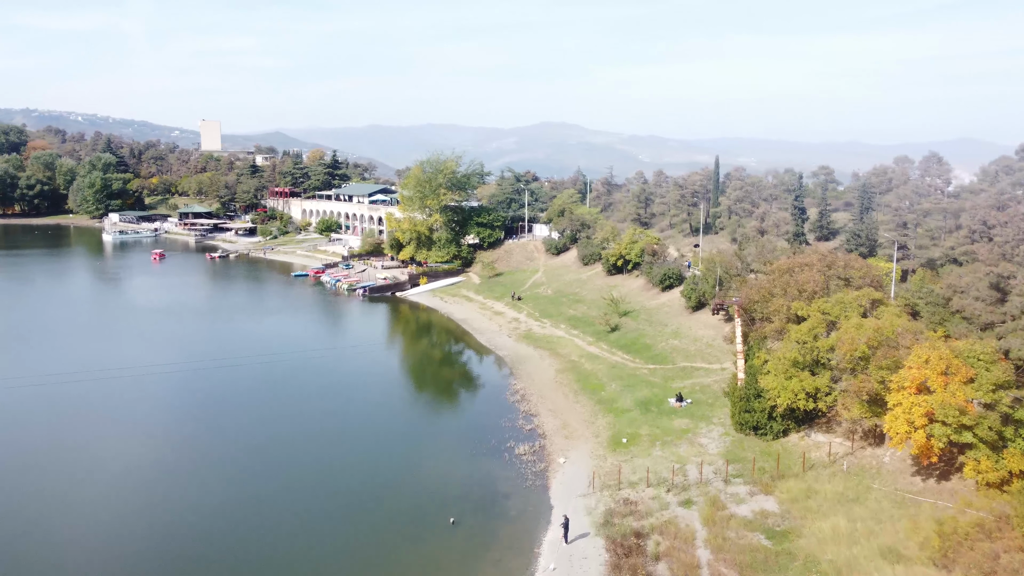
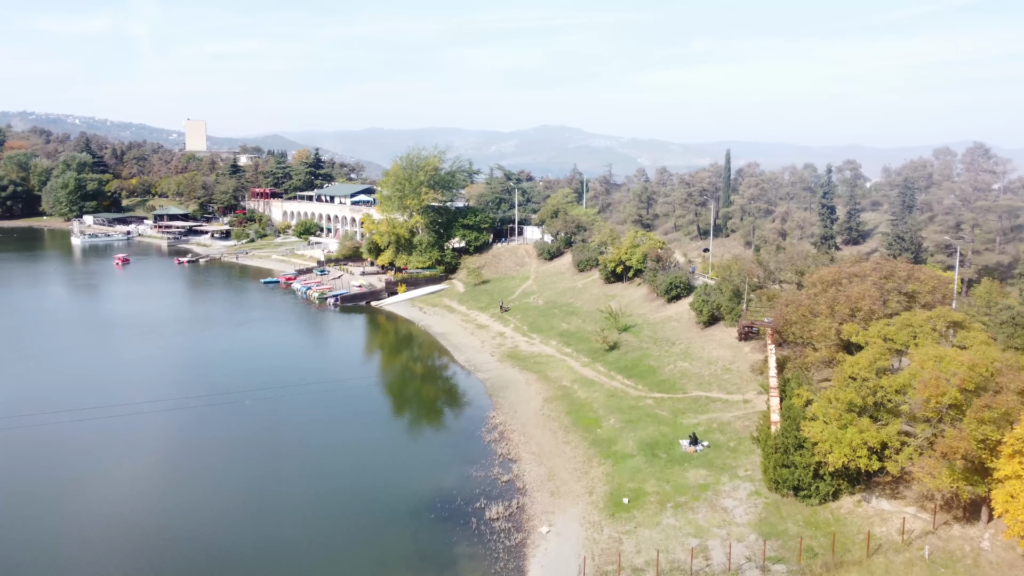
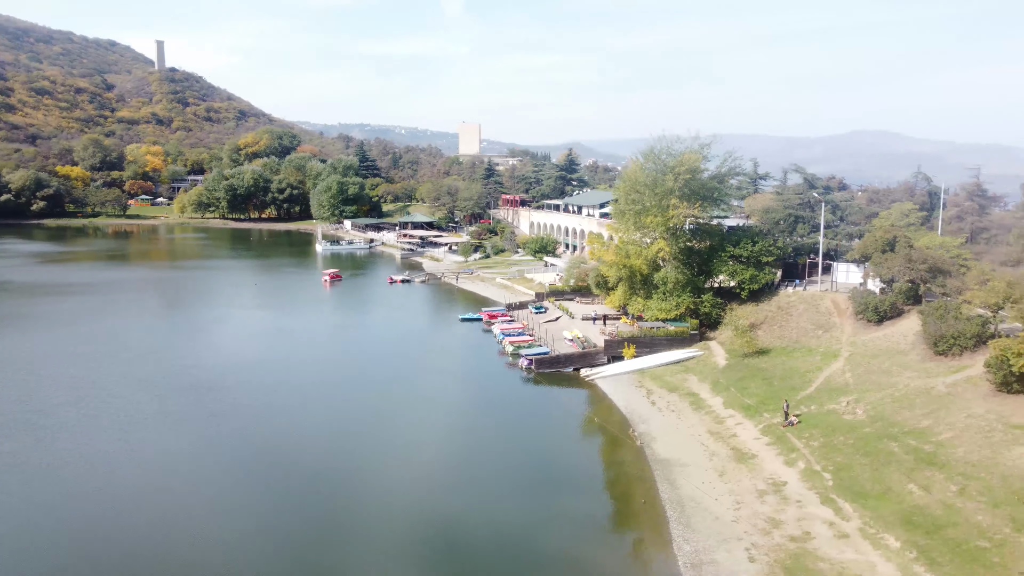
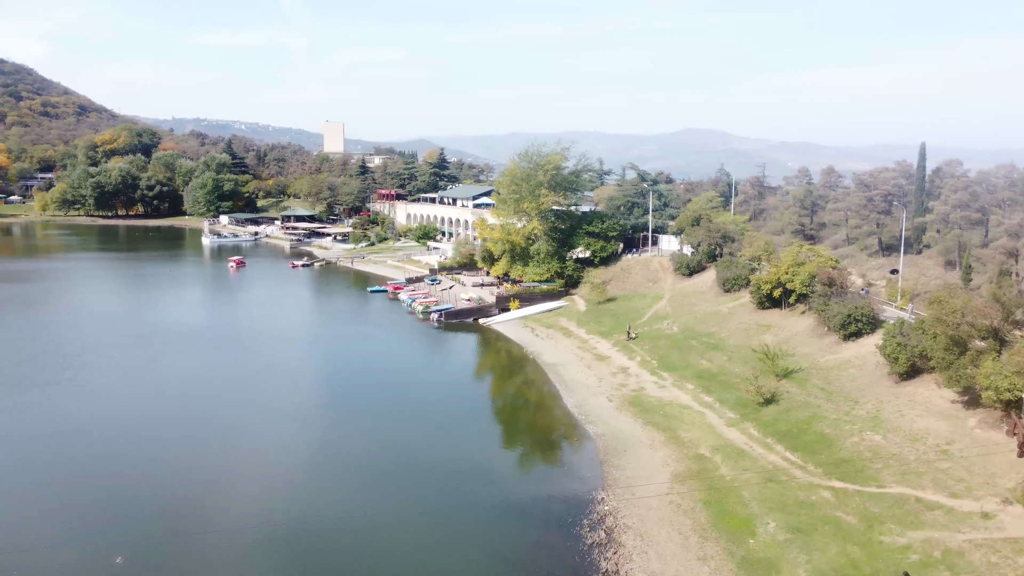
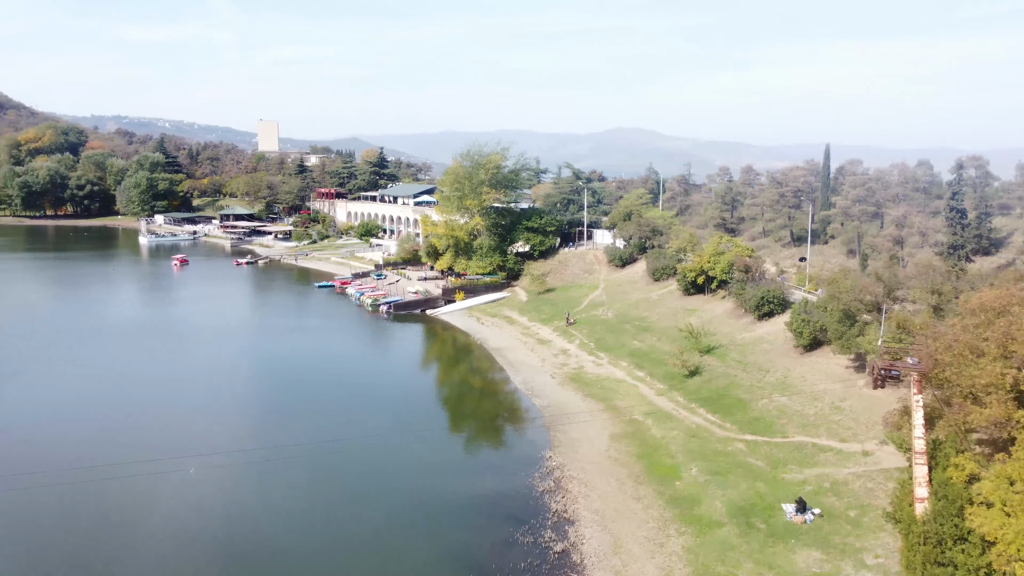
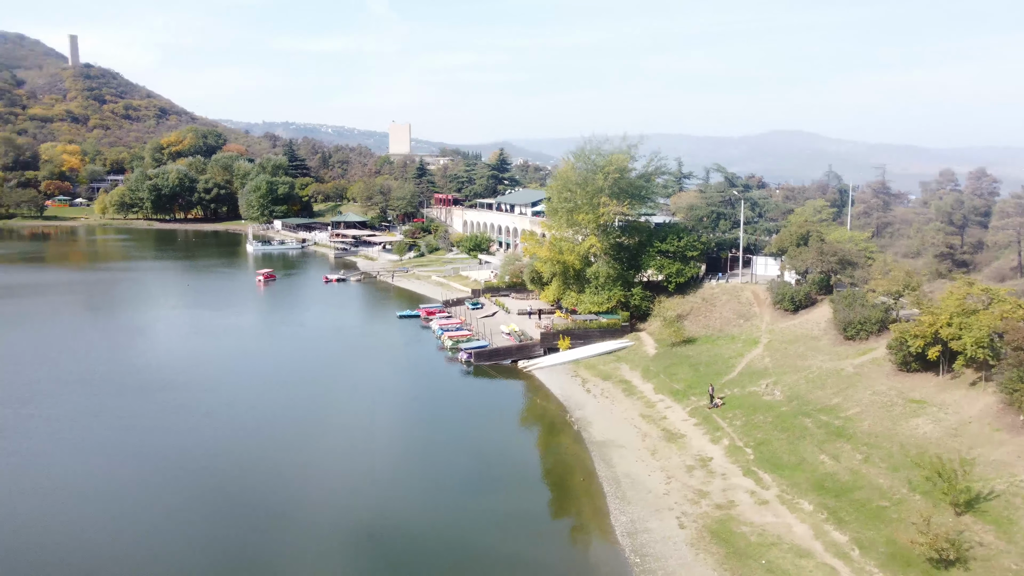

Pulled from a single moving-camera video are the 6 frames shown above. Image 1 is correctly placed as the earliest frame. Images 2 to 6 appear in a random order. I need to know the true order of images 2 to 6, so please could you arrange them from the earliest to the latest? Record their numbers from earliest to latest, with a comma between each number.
2, 5, 4, 6, 3
